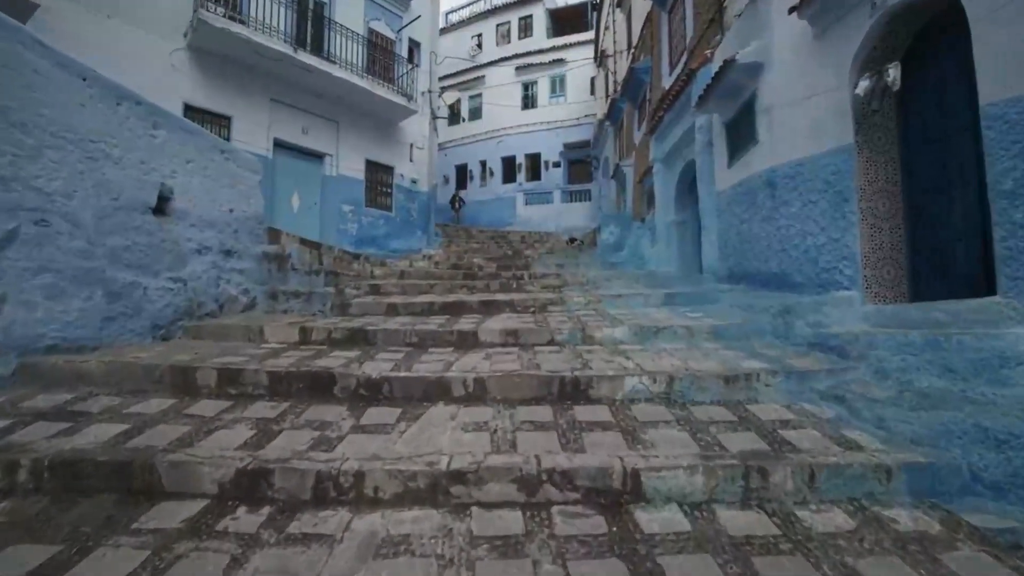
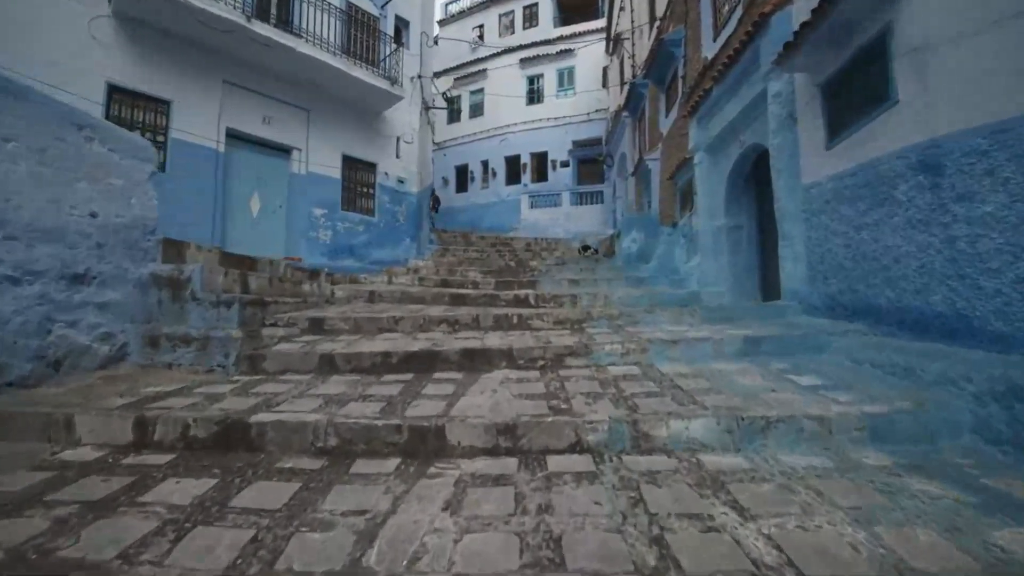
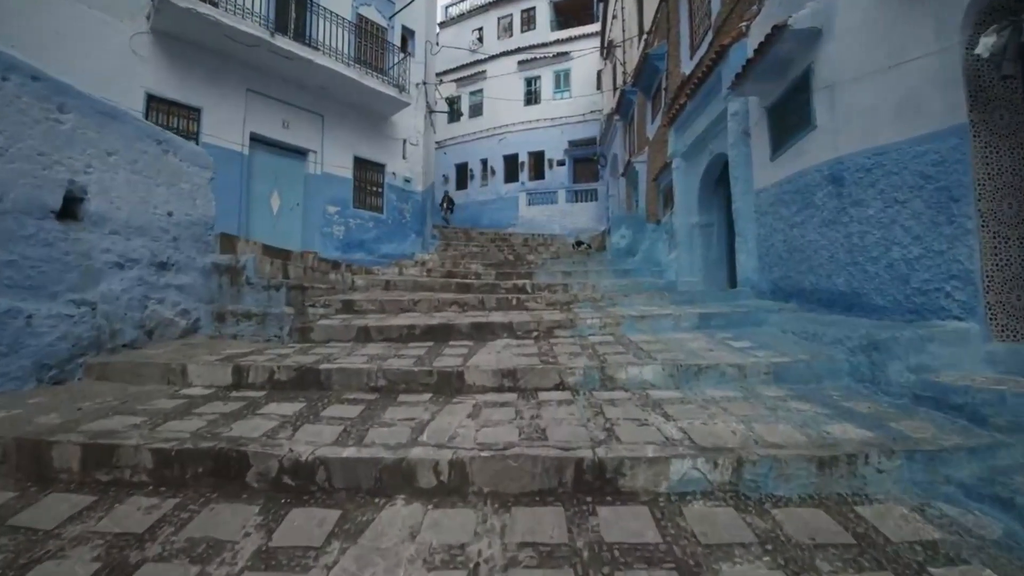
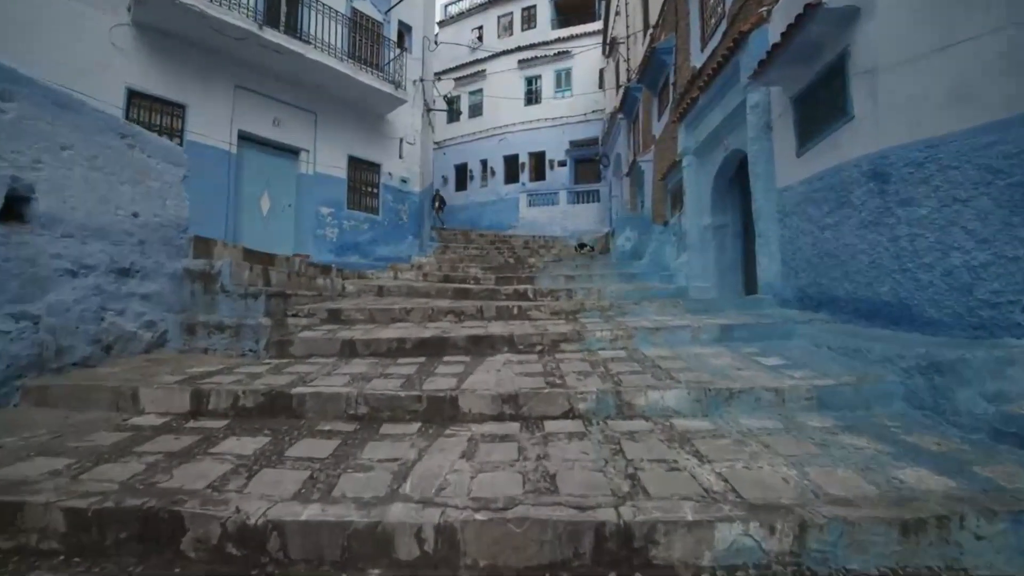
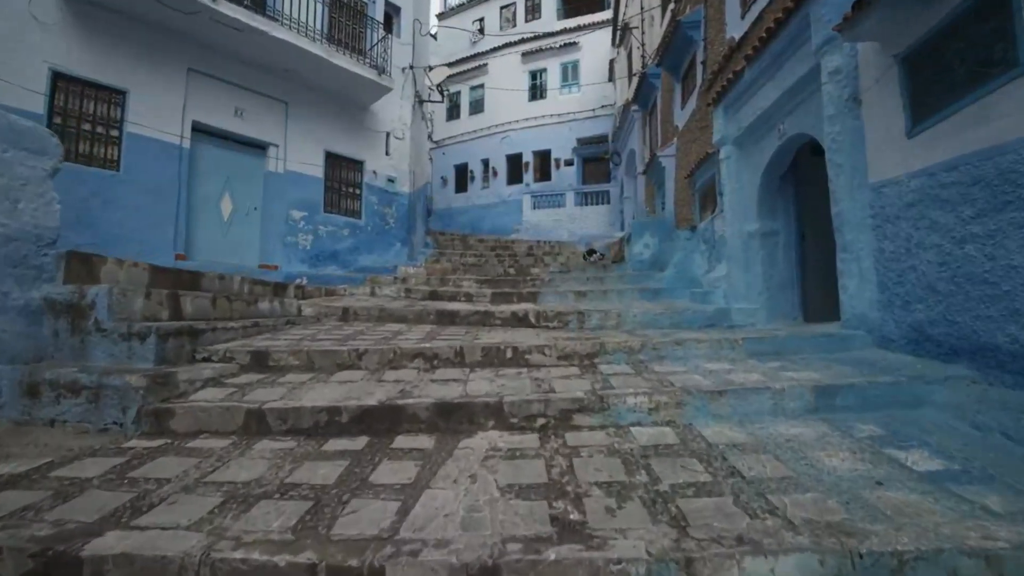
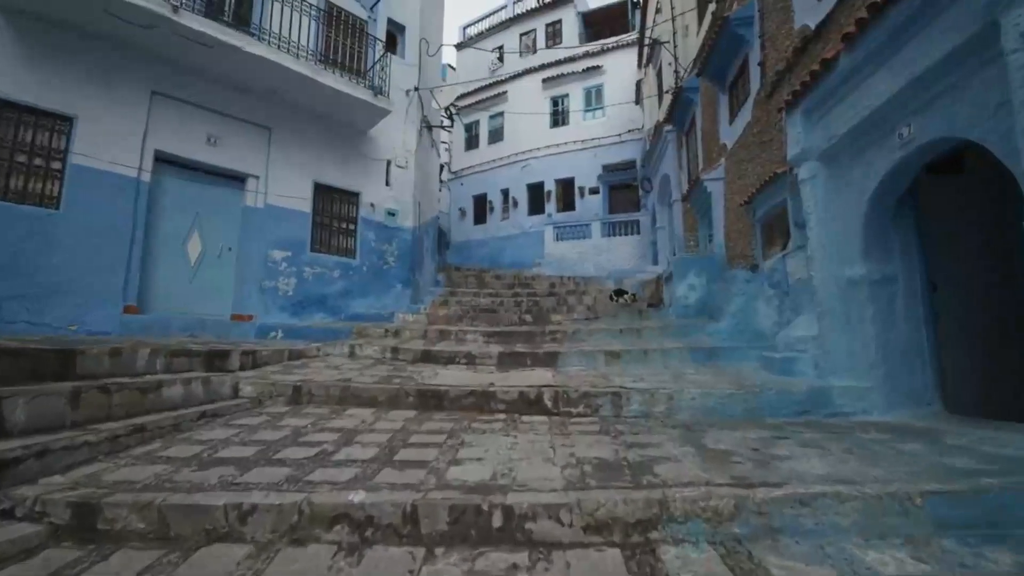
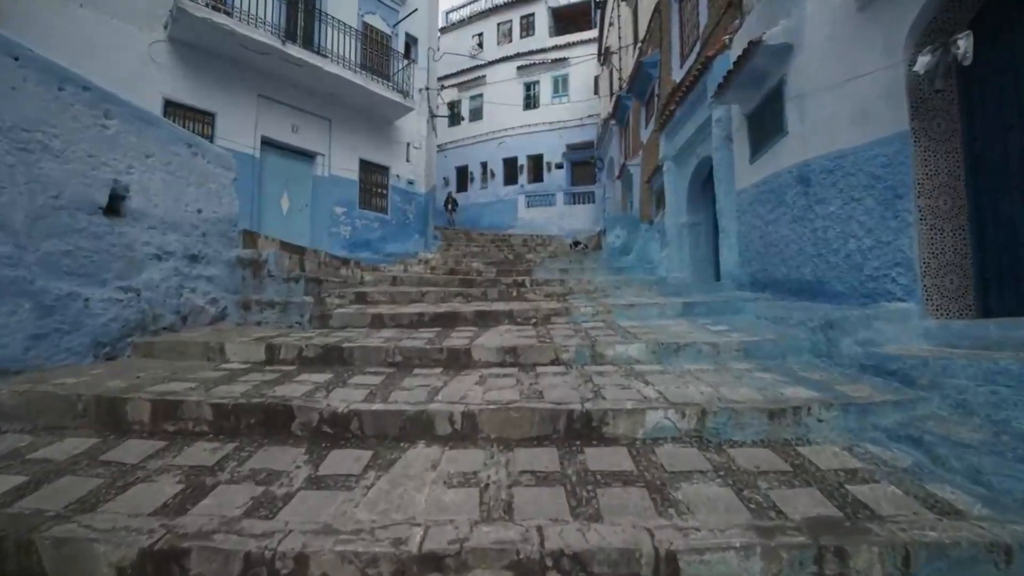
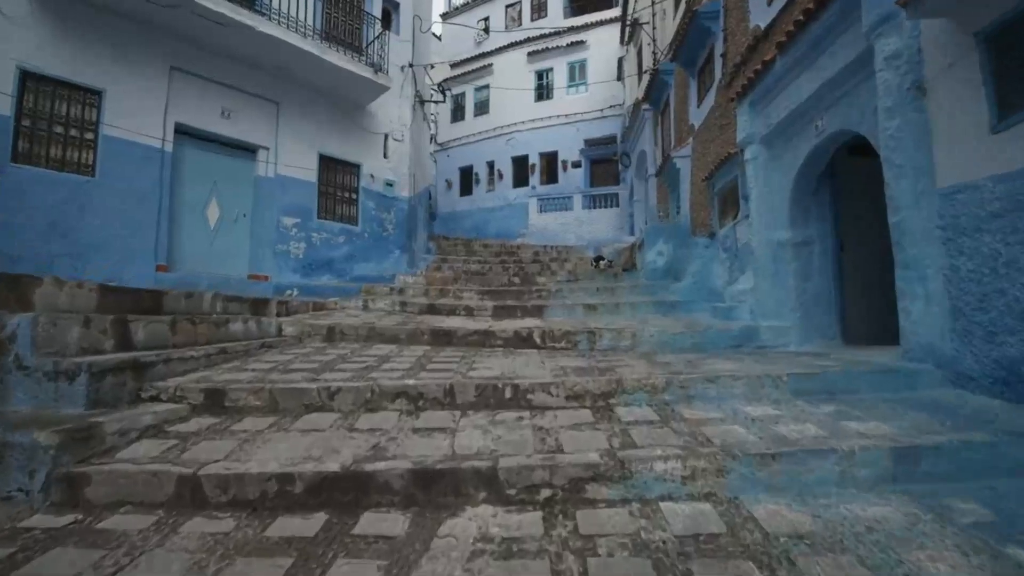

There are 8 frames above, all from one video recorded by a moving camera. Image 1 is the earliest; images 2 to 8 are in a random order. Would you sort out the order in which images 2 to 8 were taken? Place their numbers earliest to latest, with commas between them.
7, 3, 4, 2, 5, 8, 6
